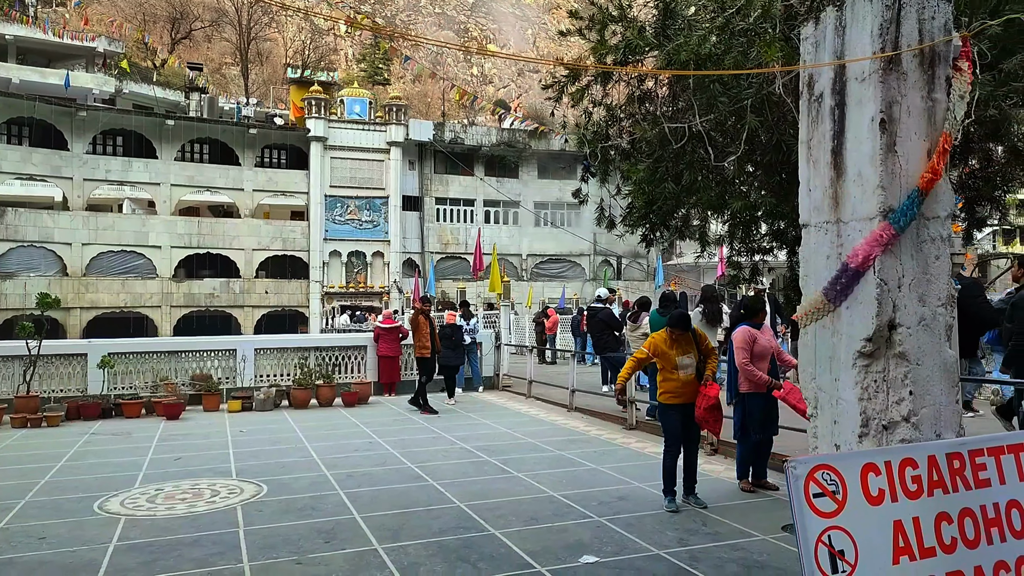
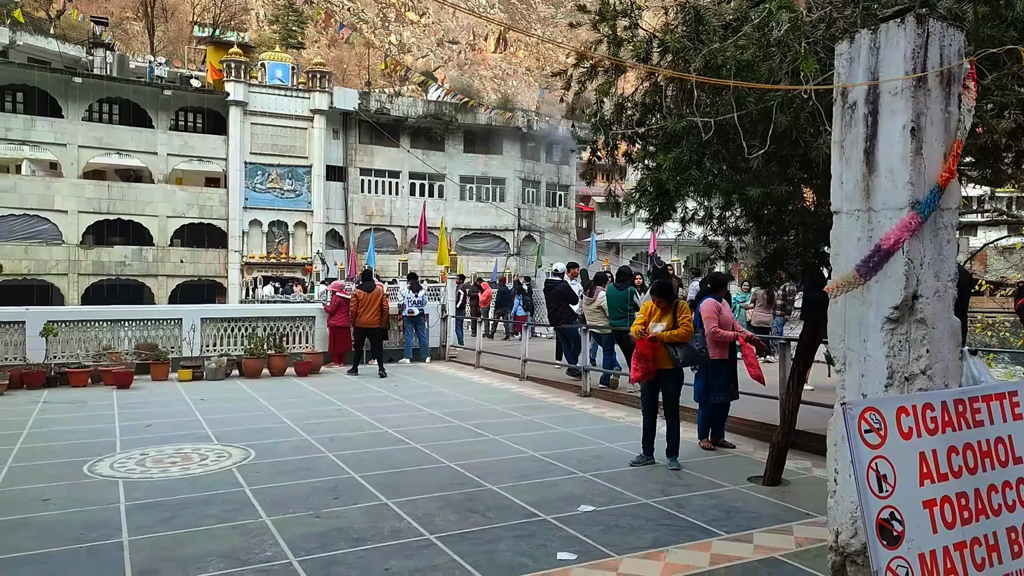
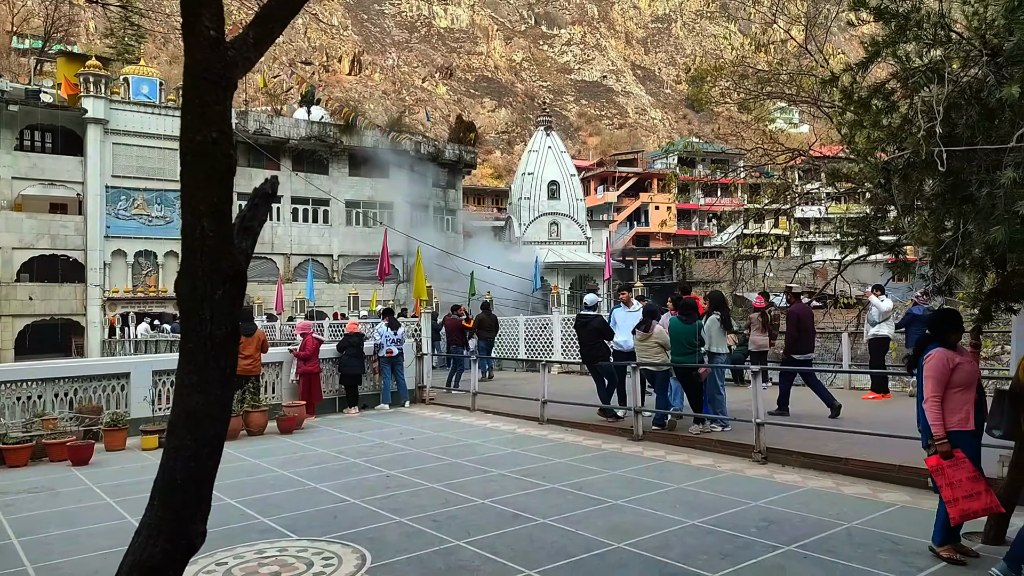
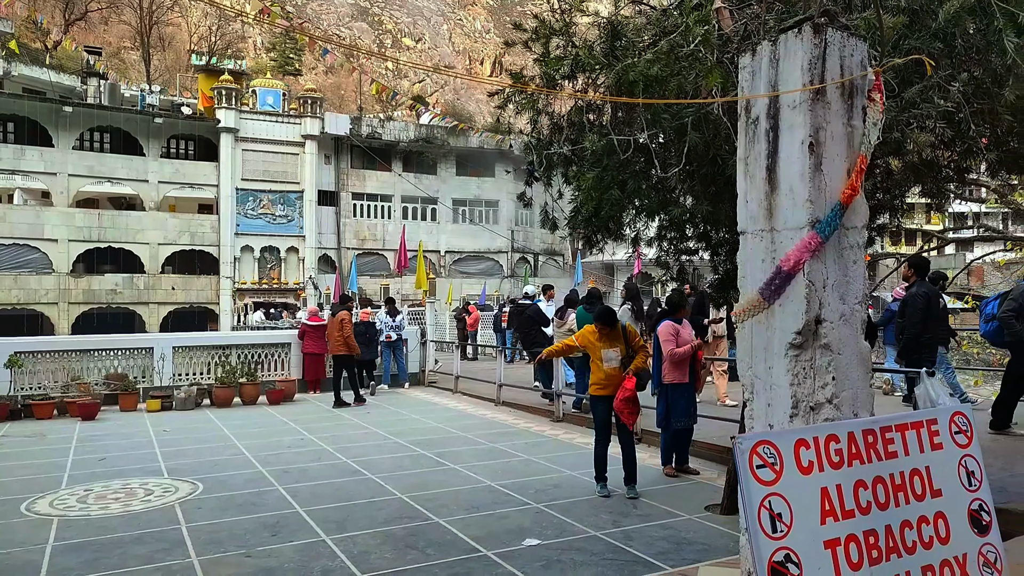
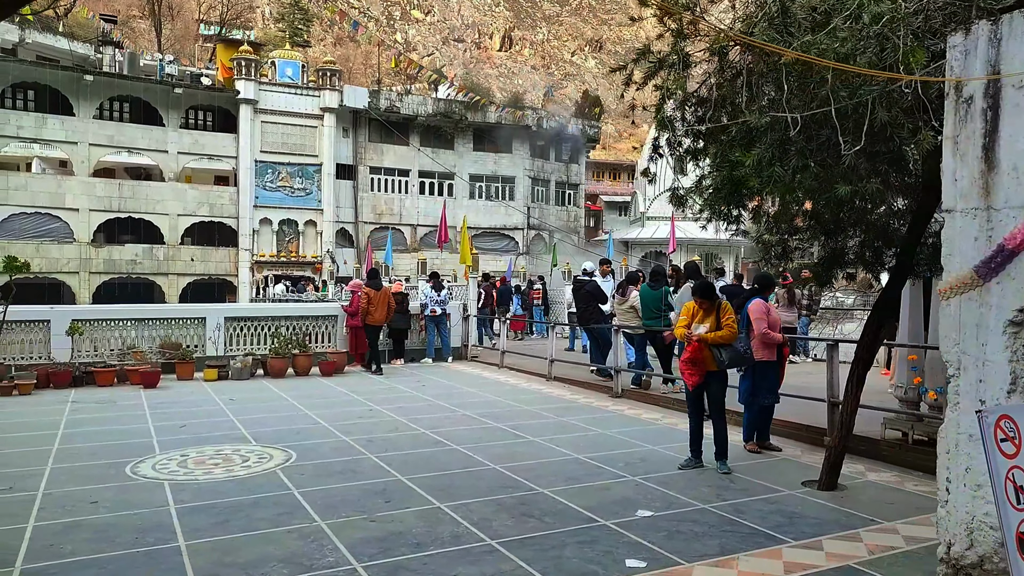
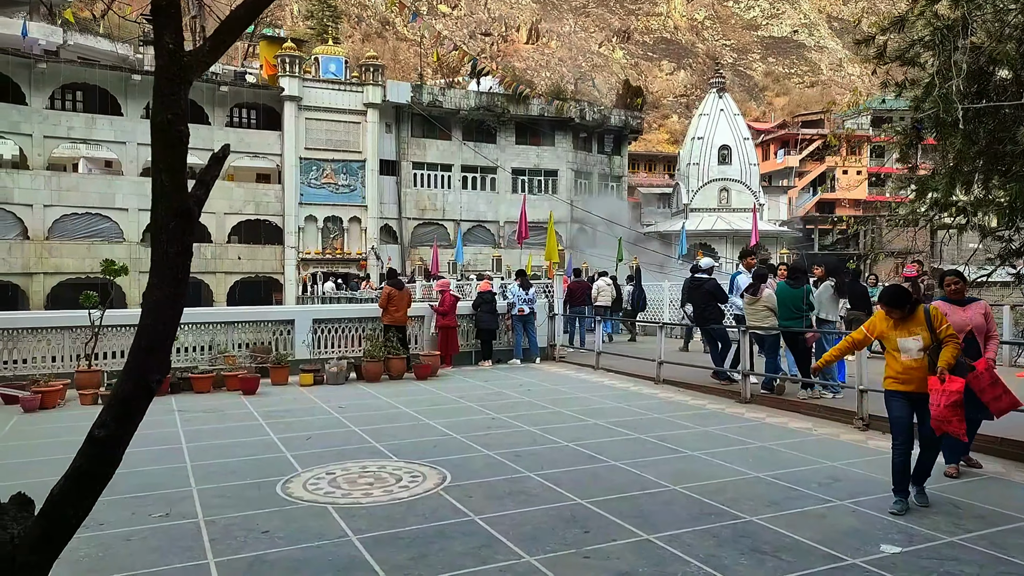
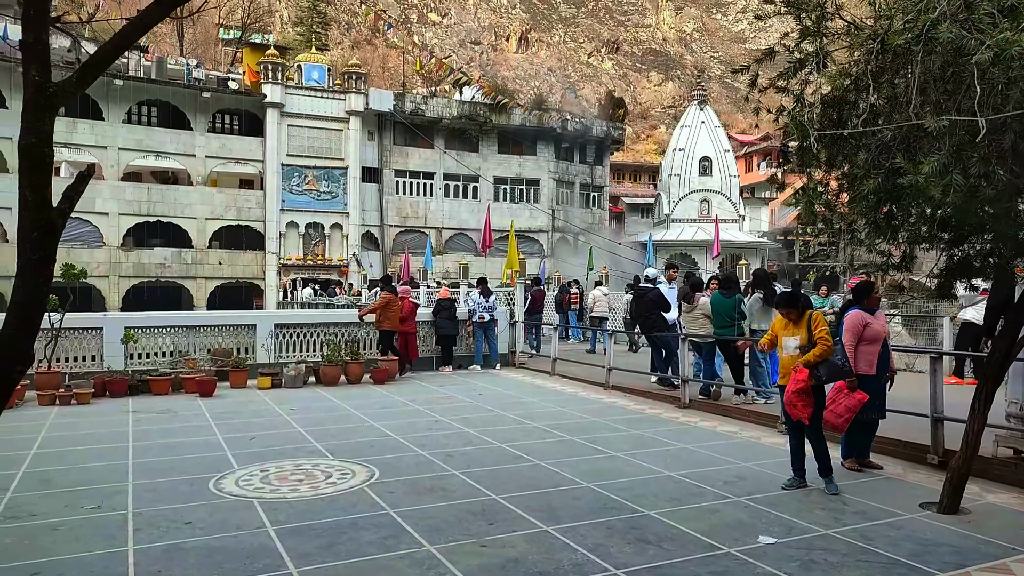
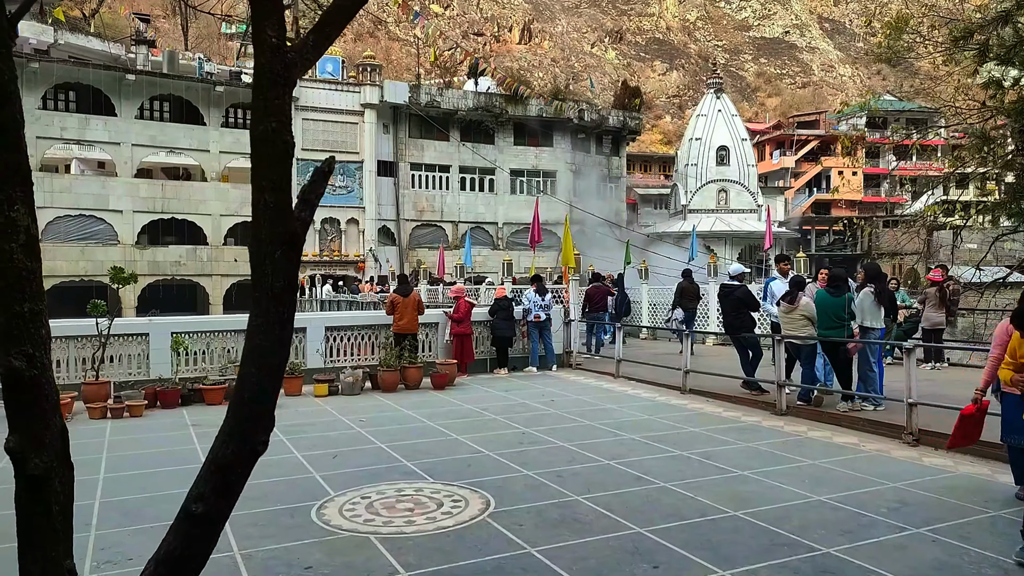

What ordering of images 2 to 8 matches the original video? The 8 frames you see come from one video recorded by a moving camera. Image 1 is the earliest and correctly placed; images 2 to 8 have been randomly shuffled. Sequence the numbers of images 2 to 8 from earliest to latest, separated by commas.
4, 2, 5, 7, 6, 8, 3
